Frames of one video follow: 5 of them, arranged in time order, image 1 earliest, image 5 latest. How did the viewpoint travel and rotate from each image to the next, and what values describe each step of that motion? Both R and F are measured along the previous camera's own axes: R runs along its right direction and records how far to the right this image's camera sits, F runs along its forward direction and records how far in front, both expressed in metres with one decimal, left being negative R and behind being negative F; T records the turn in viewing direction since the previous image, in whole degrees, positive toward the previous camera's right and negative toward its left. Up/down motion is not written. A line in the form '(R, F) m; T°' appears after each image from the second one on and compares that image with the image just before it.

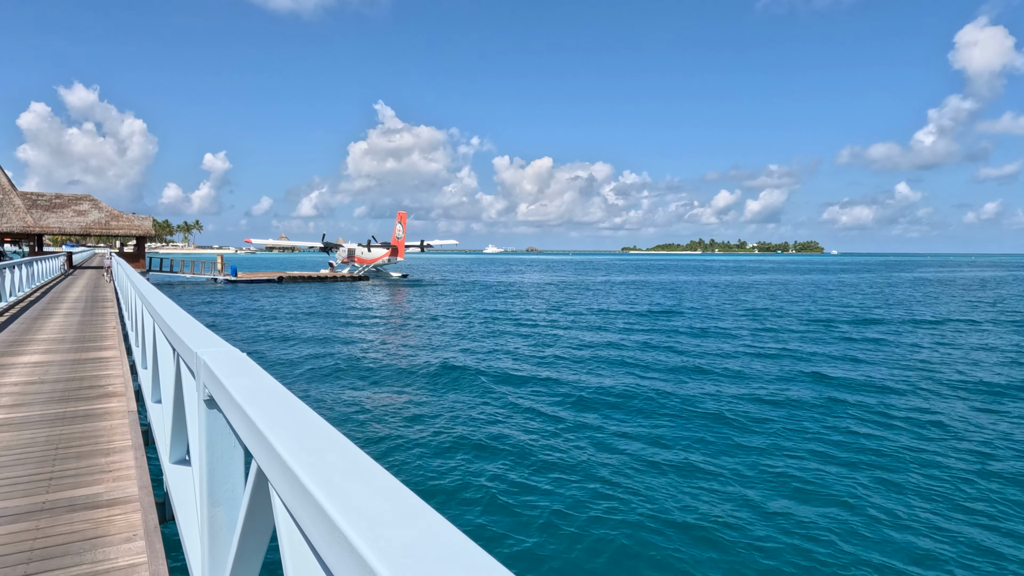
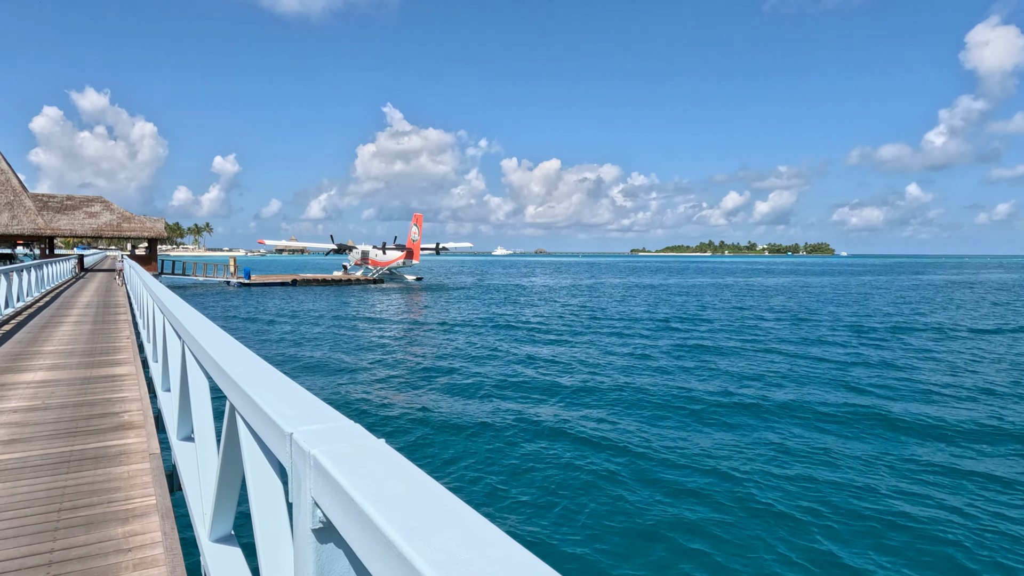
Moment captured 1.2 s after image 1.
(-0.2, +0.3) m; -1°
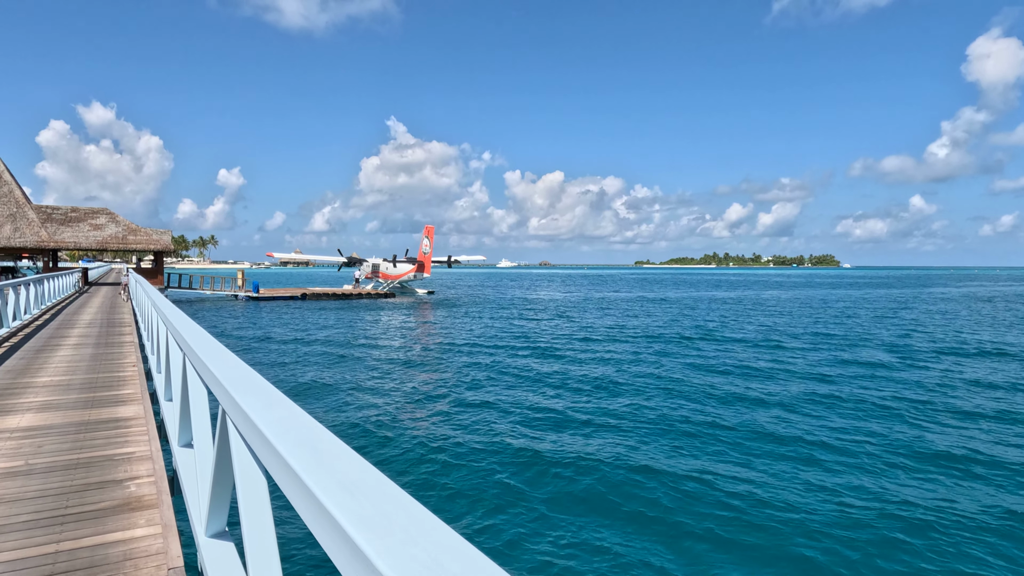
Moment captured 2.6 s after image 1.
(-0.3, +0.4) m; 0°
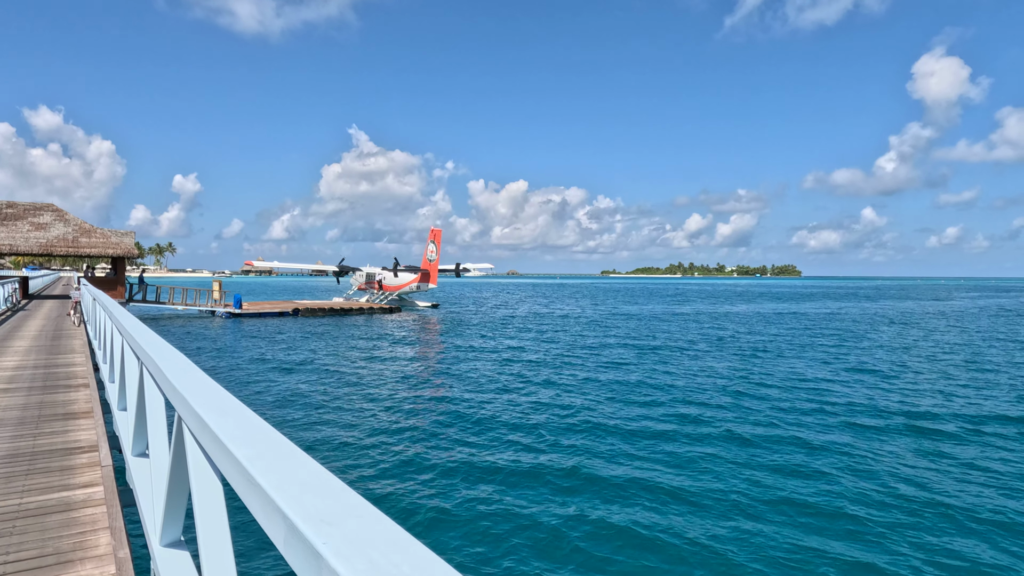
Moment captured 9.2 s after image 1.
(-1.1, +1.4) m; +4°
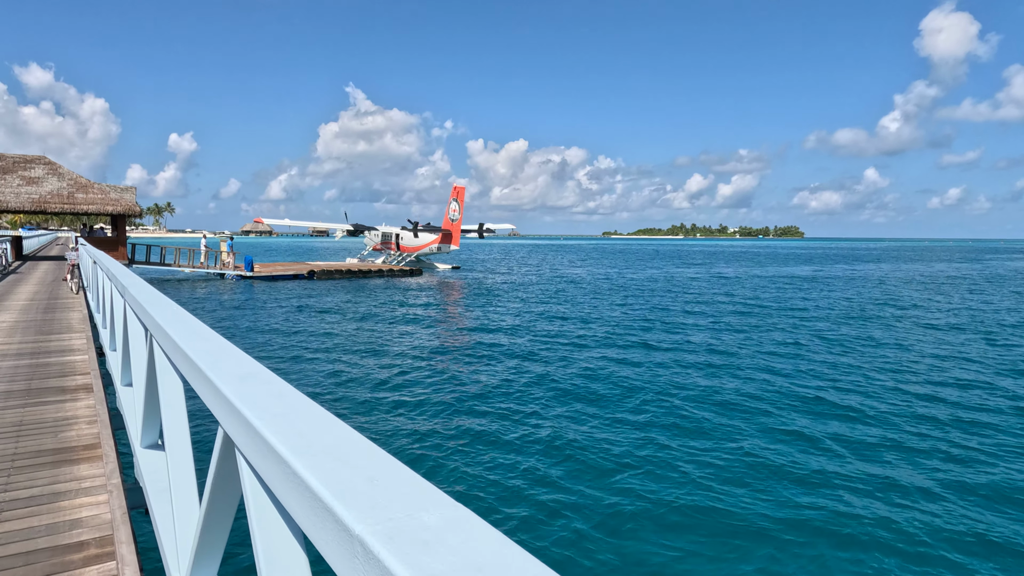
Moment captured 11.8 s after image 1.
(-0.5, +0.7) m; 0°
